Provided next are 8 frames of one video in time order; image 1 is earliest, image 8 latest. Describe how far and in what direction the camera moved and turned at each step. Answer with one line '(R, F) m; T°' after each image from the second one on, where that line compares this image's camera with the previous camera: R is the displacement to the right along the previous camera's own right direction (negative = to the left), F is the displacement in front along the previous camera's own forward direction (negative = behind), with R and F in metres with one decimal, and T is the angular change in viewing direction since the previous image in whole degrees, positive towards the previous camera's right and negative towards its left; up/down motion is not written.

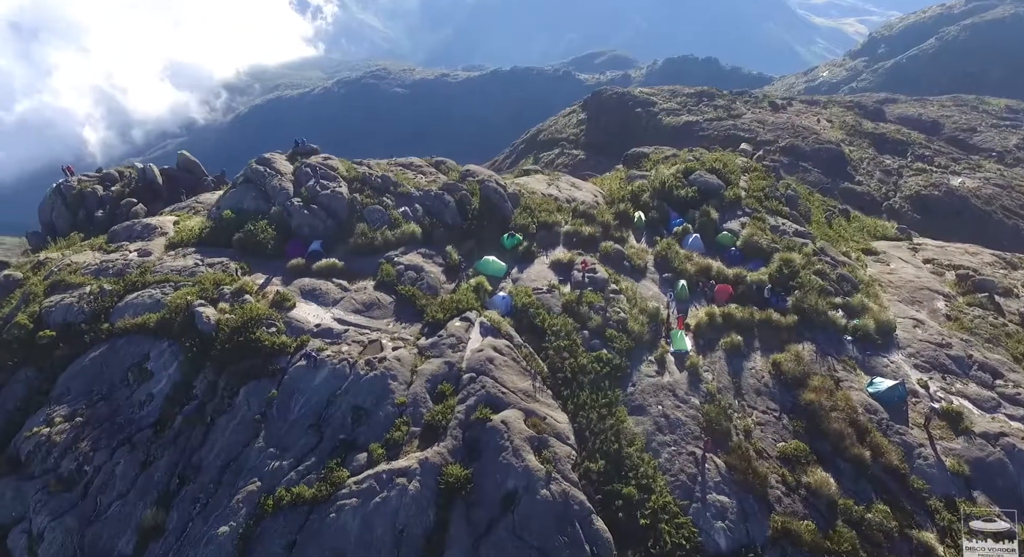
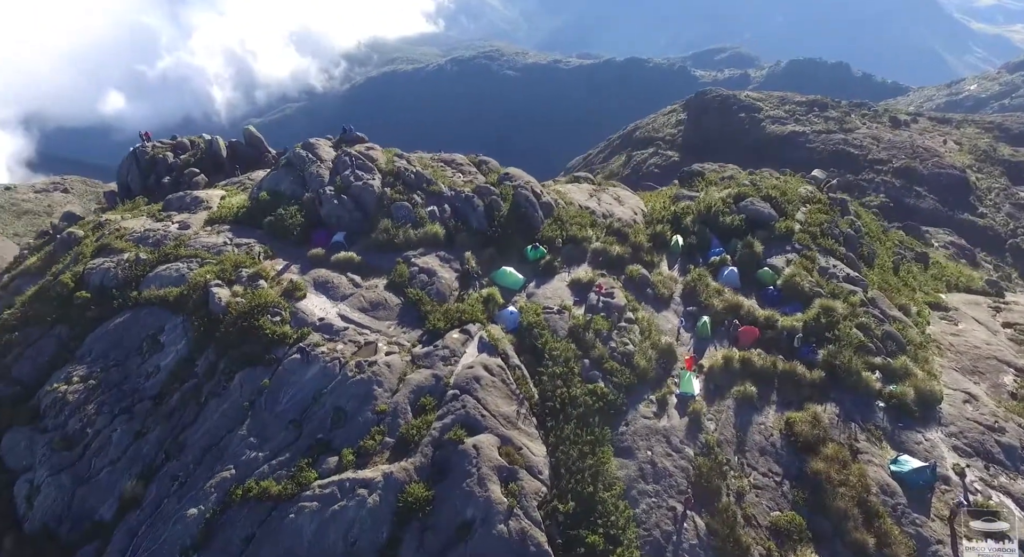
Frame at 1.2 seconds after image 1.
(+4.4, +1.5) m; -9°
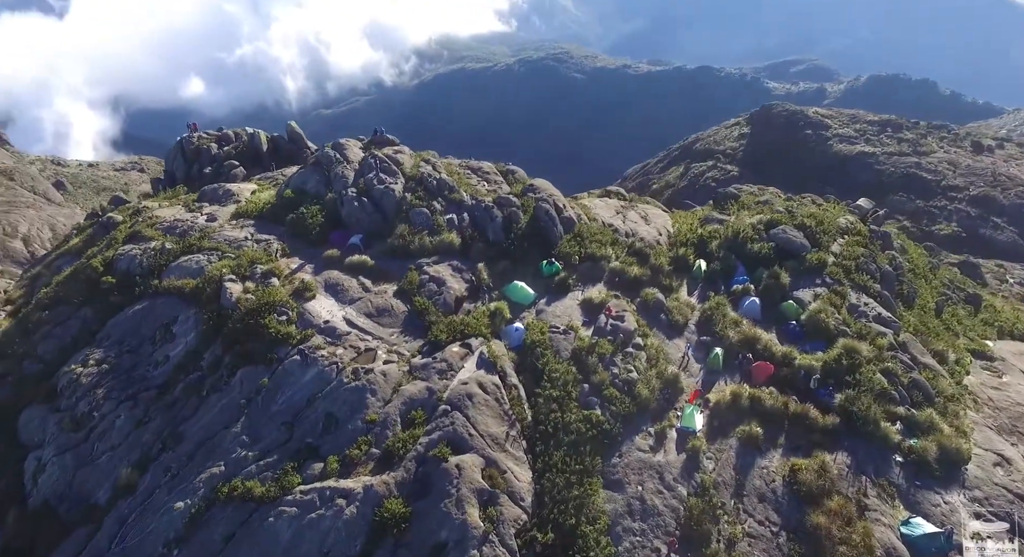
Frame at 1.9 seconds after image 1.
(+2.6, +0.9) m; -6°
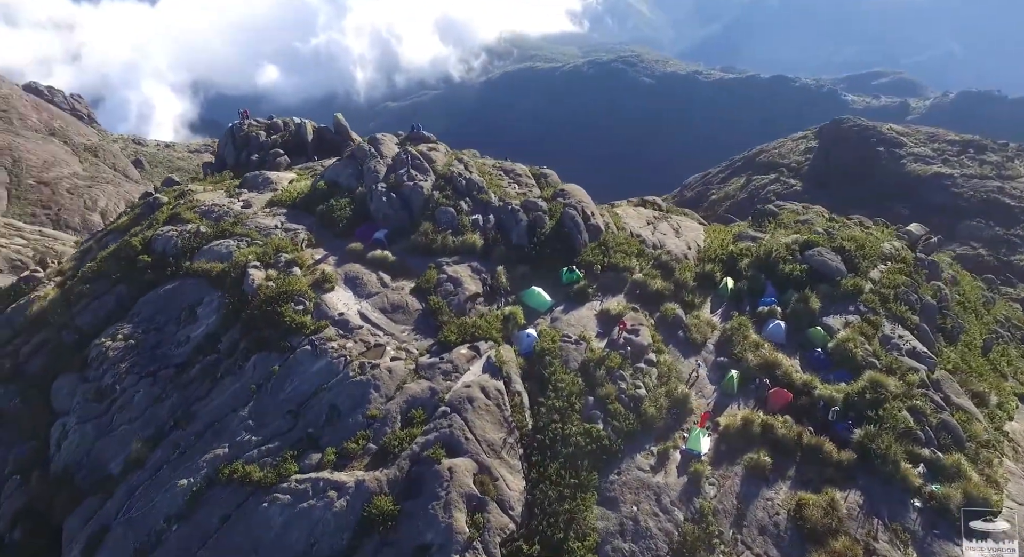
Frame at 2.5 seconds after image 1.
(+2.1, +0.5) m; -5°
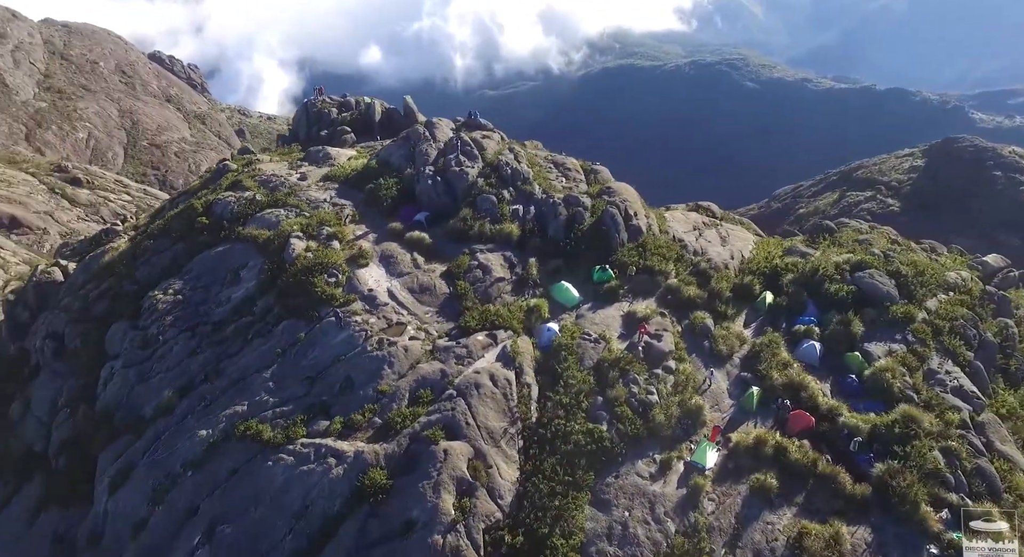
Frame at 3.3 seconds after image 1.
(+2.6, +0.2) m; -7°
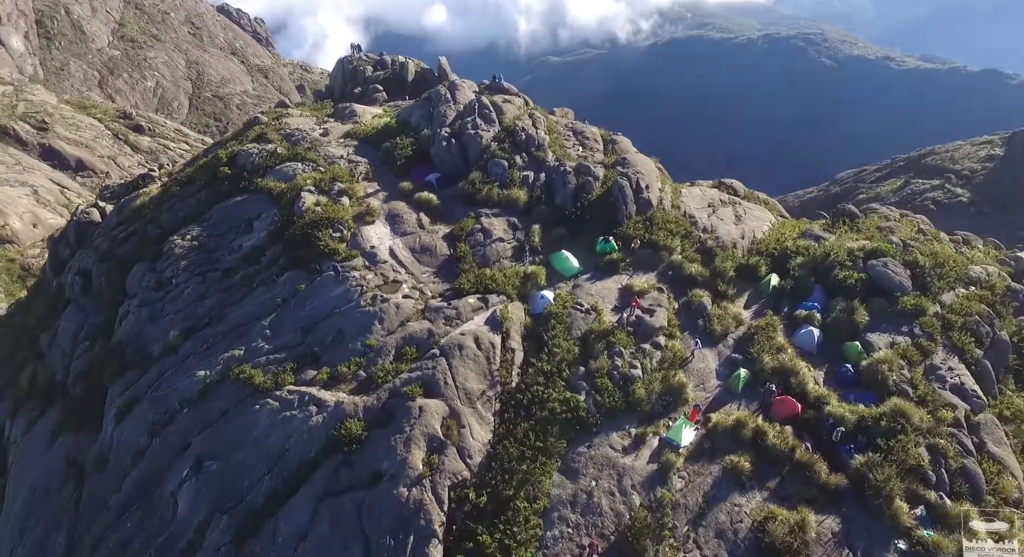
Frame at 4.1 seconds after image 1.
(+2.6, 0.0) m; -5°
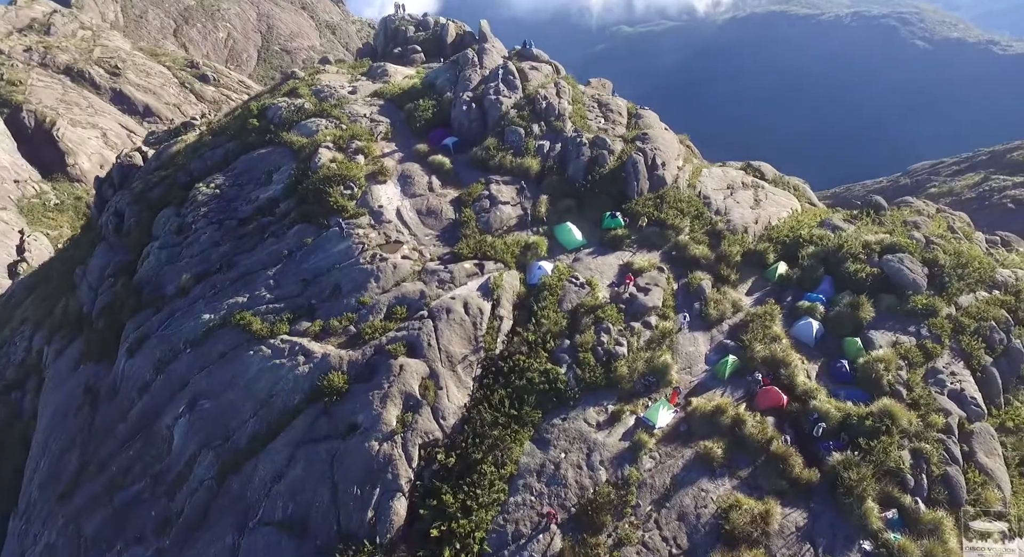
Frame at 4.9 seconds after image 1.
(+2.7, 0.0) m; -5°
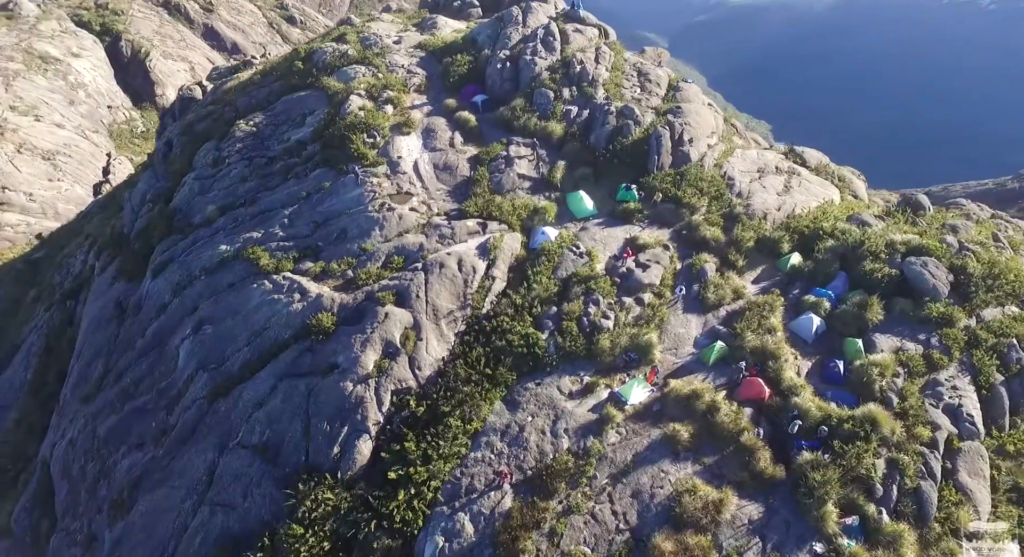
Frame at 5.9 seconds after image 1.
(+3.3, +0.1) m; -6°
